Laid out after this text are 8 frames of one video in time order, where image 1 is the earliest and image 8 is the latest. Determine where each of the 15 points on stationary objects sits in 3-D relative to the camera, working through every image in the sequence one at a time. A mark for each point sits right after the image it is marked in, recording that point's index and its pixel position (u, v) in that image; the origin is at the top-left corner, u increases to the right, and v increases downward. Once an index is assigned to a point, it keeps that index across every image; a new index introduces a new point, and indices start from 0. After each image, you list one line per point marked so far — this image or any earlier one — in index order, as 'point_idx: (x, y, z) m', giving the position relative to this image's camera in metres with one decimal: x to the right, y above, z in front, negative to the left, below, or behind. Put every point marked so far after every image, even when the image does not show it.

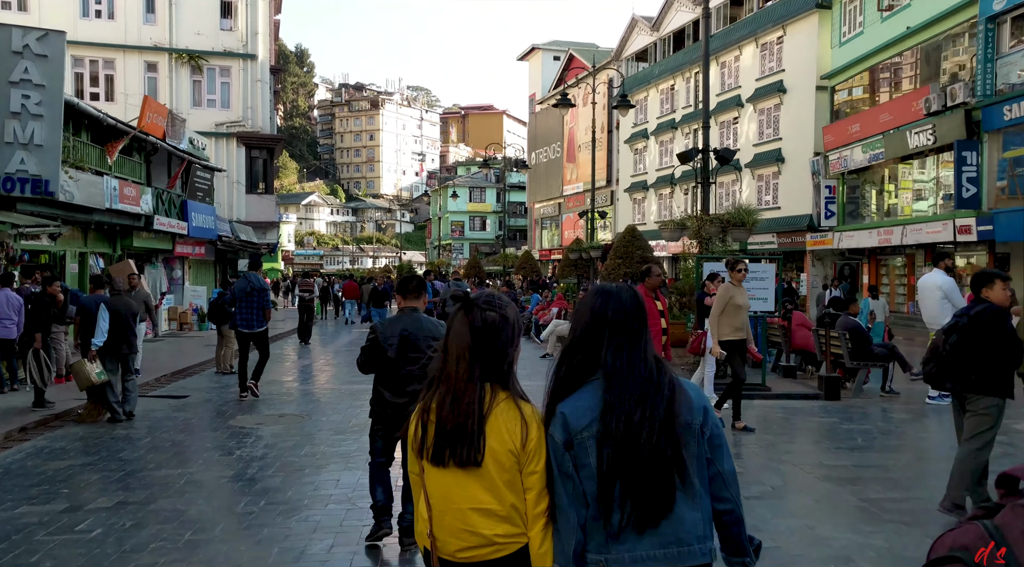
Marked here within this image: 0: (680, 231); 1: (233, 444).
0: (+2.8, +0.9, +14.2) m
1: (-3.0, -1.7, +9.2) m
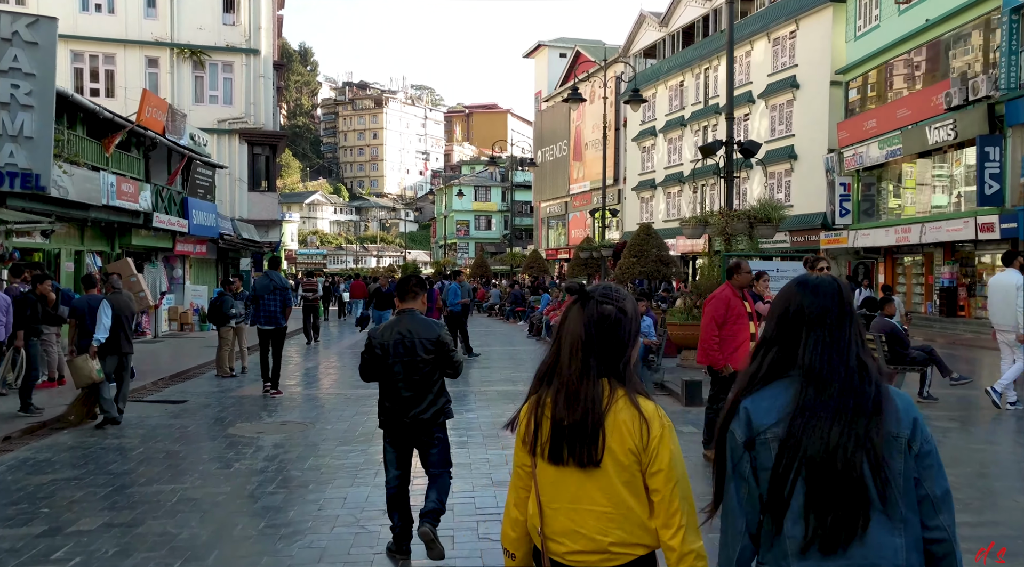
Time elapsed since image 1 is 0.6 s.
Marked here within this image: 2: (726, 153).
0: (+3.0, +0.9, +13.5) m
1: (-2.8, -1.7, +8.6) m
2: (+3.3, +2.0, +13.3) m
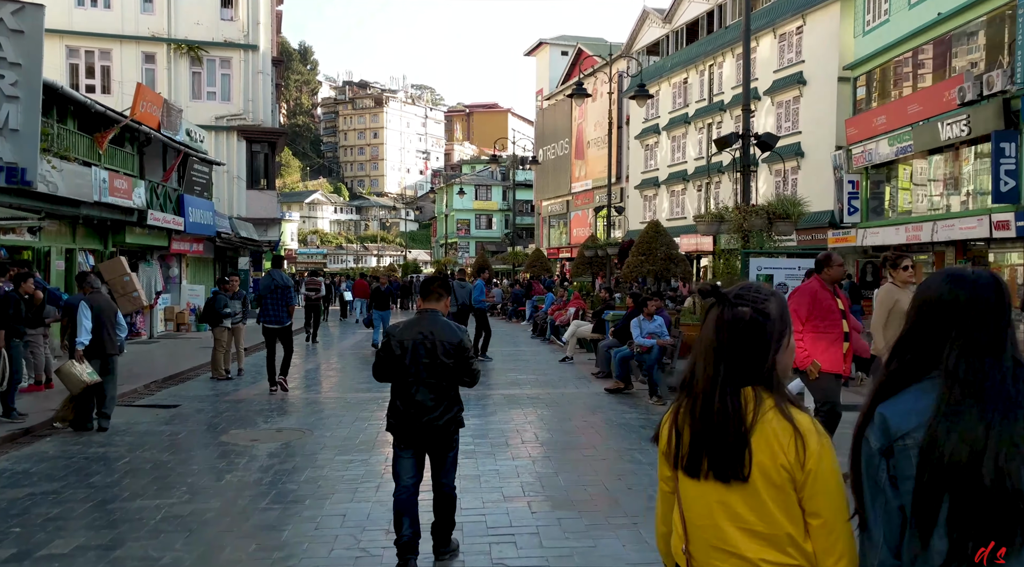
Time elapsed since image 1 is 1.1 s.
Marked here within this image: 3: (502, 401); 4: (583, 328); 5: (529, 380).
0: (+3.1, +0.9, +12.9) m
1: (-2.7, -1.7, +8.0) m
2: (+3.4, +2.0, +12.7) m
3: (-0.1, -1.6, +11.9) m
4: (+1.4, -0.9, +16.6) m
5: (+0.3, -1.6, +14.2) m
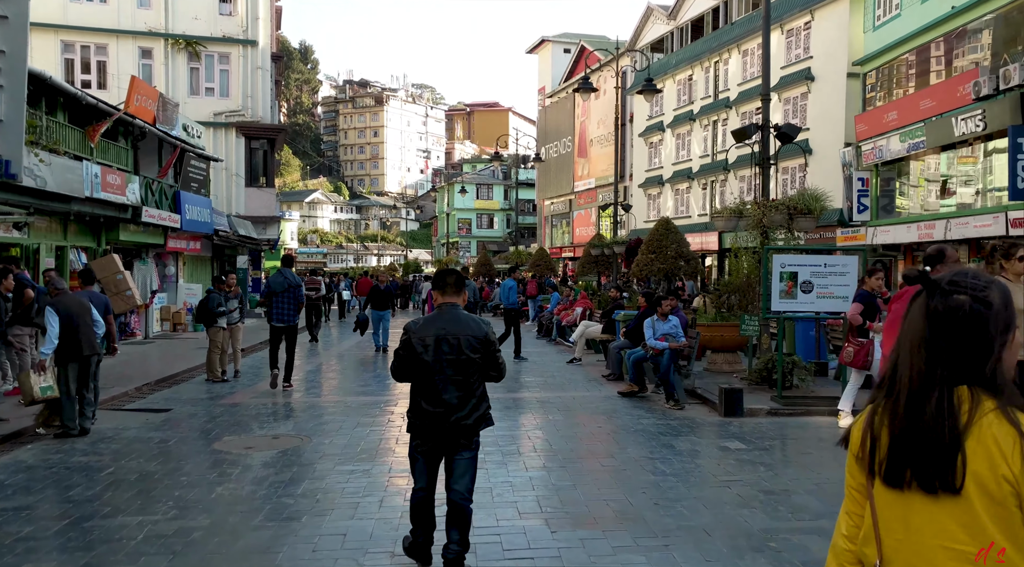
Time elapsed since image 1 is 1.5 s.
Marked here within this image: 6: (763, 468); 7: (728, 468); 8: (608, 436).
0: (+3.2, +0.9, +12.3) m
1: (-2.6, -1.7, +7.4) m
2: (+3.5, +2.0, +12.1) m
3: (0.0, -1.6, +11.3) m
4: (+1.5, -0.8, +16.0) m
5: (+0.4, -1.6, +13.6) m
6: (+2.1, -1.6, +7.4) m
7: (+1.9, -1.6, +7.4) m
8: (+1.0, -1.6, +9.0) m
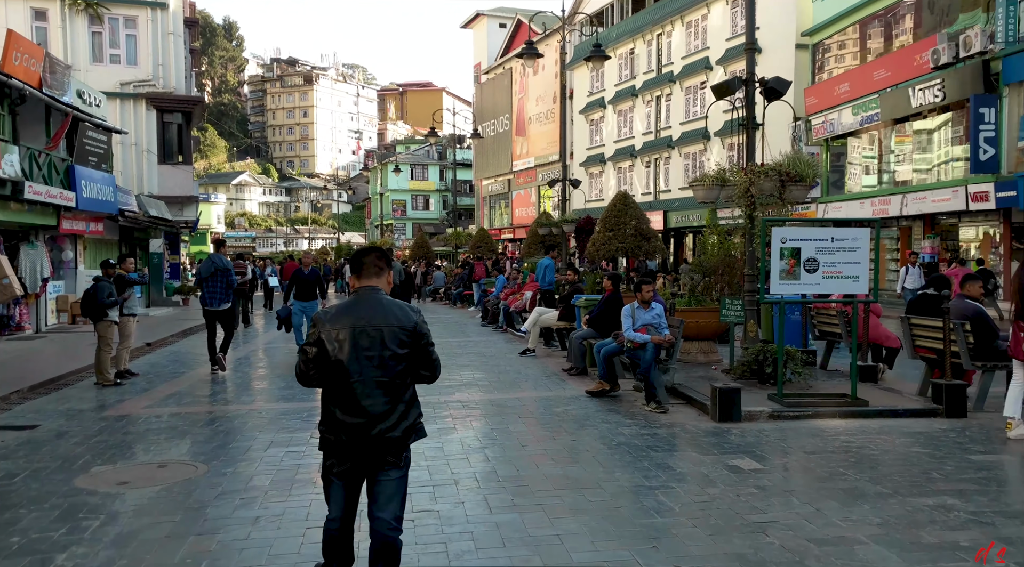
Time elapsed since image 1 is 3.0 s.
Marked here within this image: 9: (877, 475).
0: (+2.5, +1.2, +10.7) m
1: (-2.8, -1.6, +5.4) m
2: (+2.9, +2.3, +10.5) m
3: (-0.6, -1.4, +9.4) m
4: (+0.6, -0.5, +14.3) m
5: (-0.3, -1.3, +11.8) m
6: (+1.9, -1.4, +5.7) m
7: (+1.6, -1.4, +5.7) m
8: (+0.6, -1.4, +7.2) m
9: (+2.6, -1.4, +6.2) m
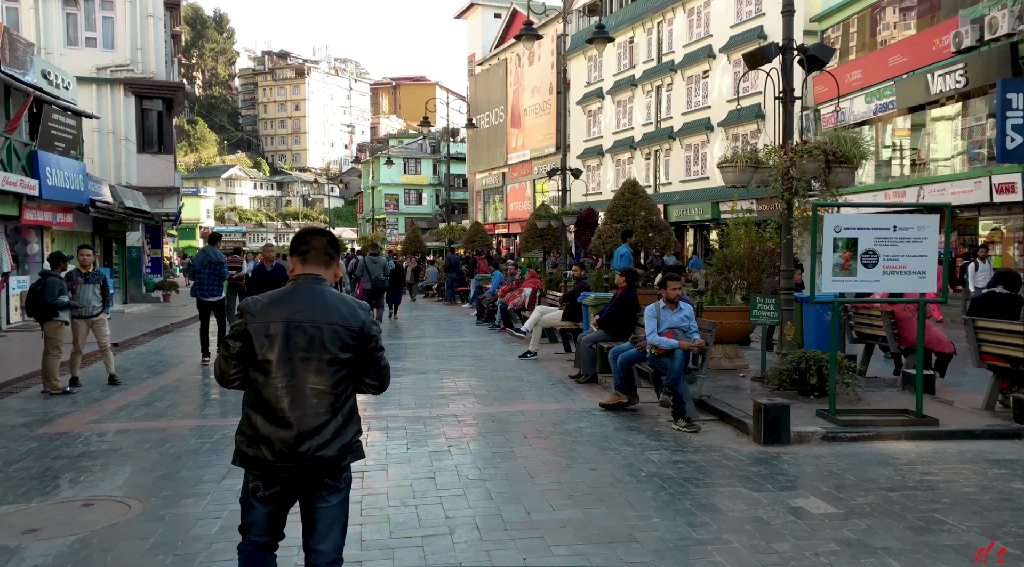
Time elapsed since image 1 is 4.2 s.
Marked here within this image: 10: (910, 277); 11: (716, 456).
0: (+2.6, +1.2, +9.4) m
1: (-2.8, -1.6, +4.1) m
2: (+2.9, +2.3, +9.2) m
3: (-0.5, -1.4, +8.1) m
4: (+0.6, -0.5, +12.9) m
5: (-0.3, -1.3, +10.5) m
6: (+1.9, -1.4, +4.4) m
7: (+1.7, -1.4, +4.4) m
8: (+0.7, -1.4, +5.9) m
9: (+2.7, -1.4, +4.9) m
10: (+3.4, +0.1, +7.4) m
11: (+1.6, -1.4, +6.7) m
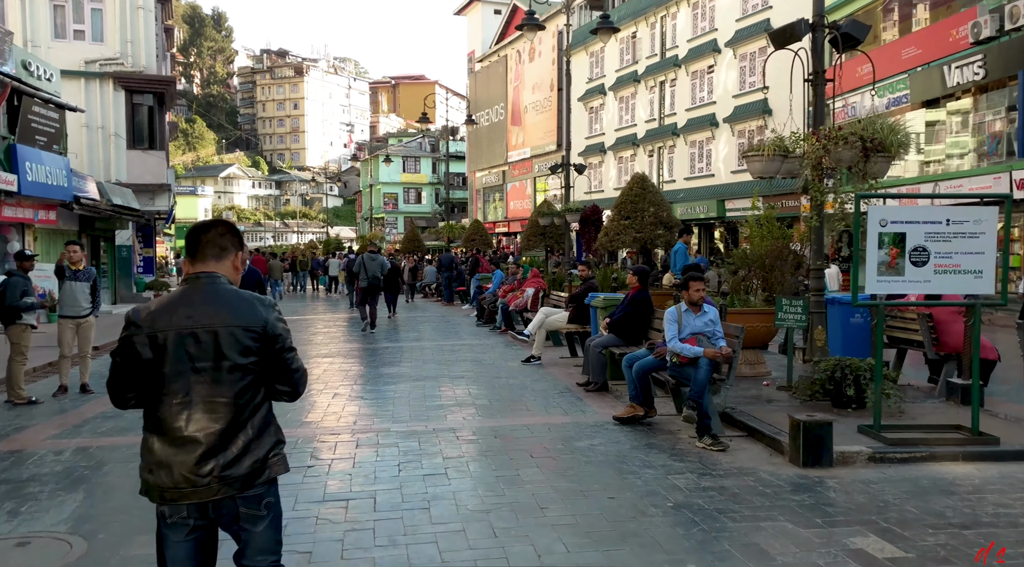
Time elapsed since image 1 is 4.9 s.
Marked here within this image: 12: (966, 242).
0: (+2.6, +1.2, +8.5) m
1: (-2.7, -1.6, +3.2) m
2: (+2.9, +2.3, +8.3) m
3: (-0.5, -1.4, +7.3) m
4: (+0.6, -0.5, +12.1) m
5: (-0.3, -1.3, +9.7) m
6: (+2.0, -1.4, +3.6) m
7: (+1.7, -1.4, +3.6) m
8: (+0.7, -1.4, +5.1) m
9: (+2.7, -1.4, +4.0) m
10: (+3.5, +0.1, +6.6) m
11: (+1.6, -1.4, +5.9) m
12: (+3.5, +0.3, +6.6) m
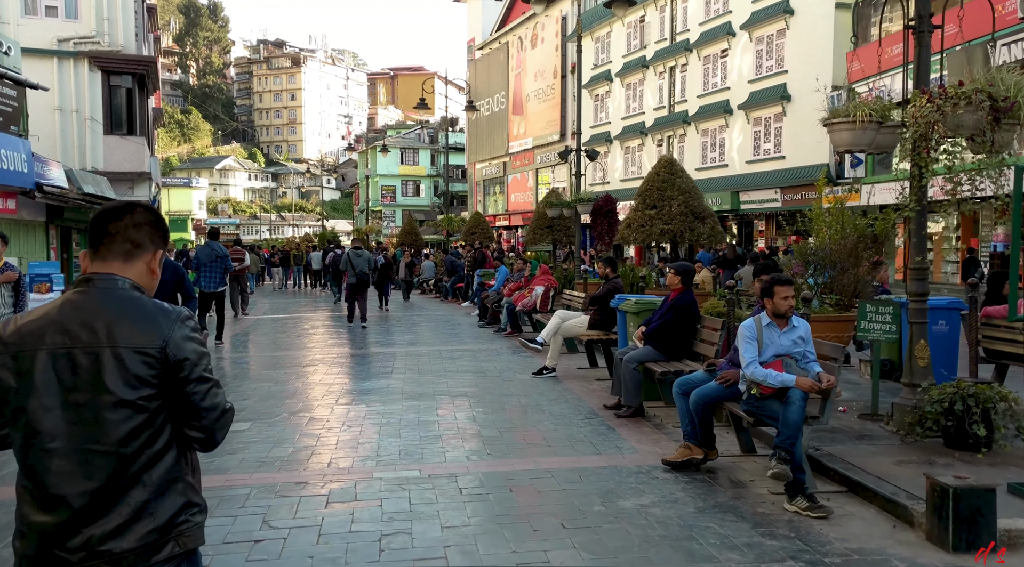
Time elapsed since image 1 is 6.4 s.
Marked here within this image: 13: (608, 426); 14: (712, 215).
0: (+2.8, +1.2, +6.7) m
1: (-2.6, -1.6, +1.4) m
2: (+3.1, +2.3, +6.5) m
3: (-0.3, -1.4, +5.5) m
4: (+0.7, -0.5, +10.3) m
5: (-0.1, -1.3, +7.8) m
6: (+2.1, -1.5, +1.7) m
7: (+1.8, -1.5, +1.8) m
8: (+0.9, -1.5, +3.3) m
9: (+2.8, -1.4, +2.2) m
10: (+3.6, 0.0, +4.8) m
11: (+1.8, -1.4, +4.1) m
12: (+3.6, +0.3, +4.7) m
13: (+0.9, -1.3, +7.7) m
14: (+3.0, +1.0, +13.0) m
